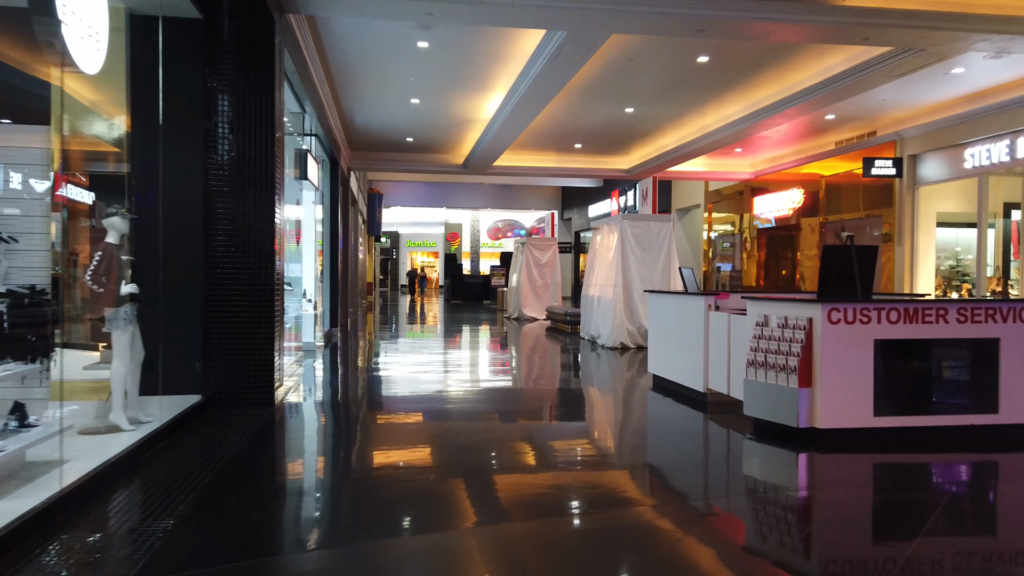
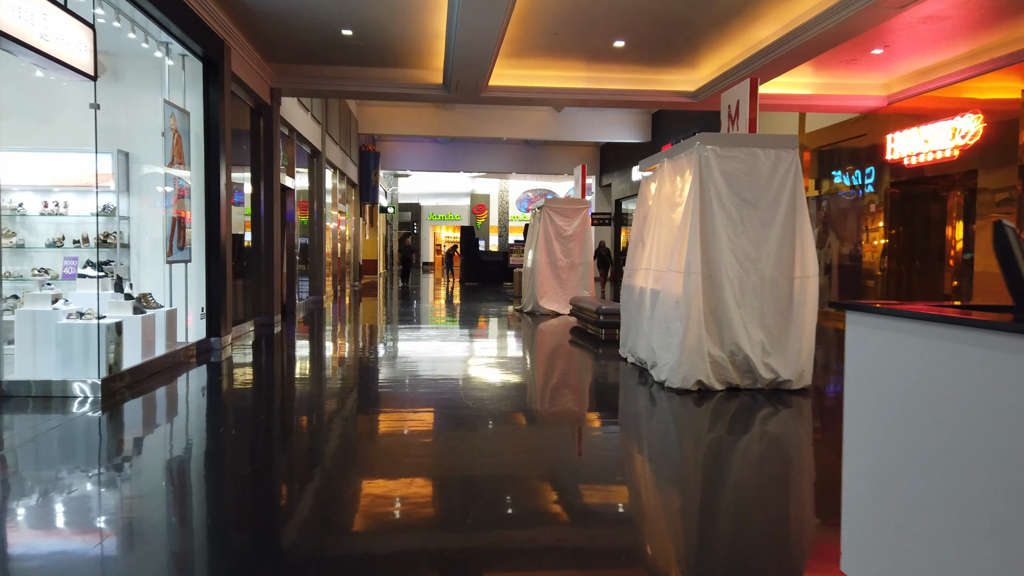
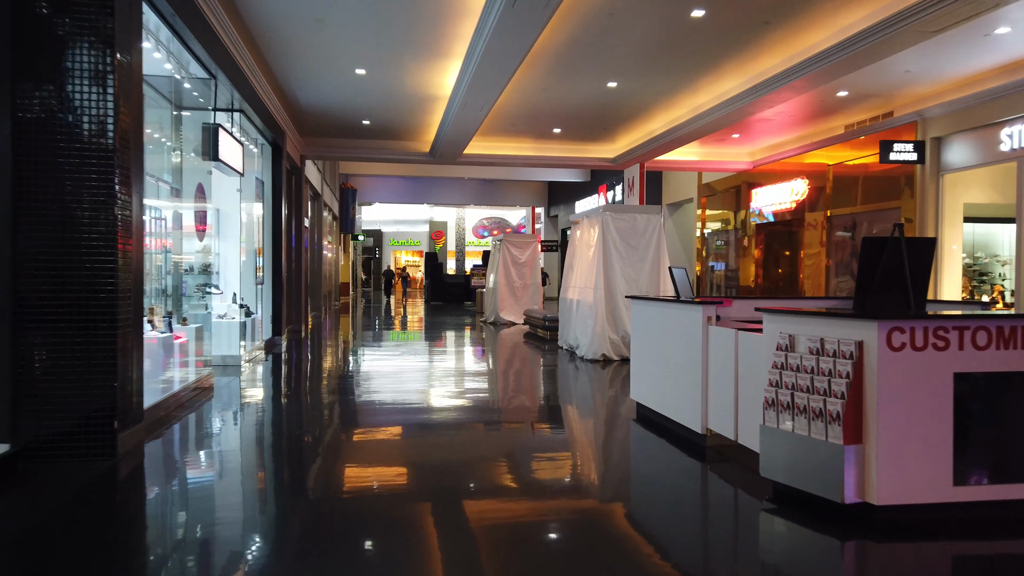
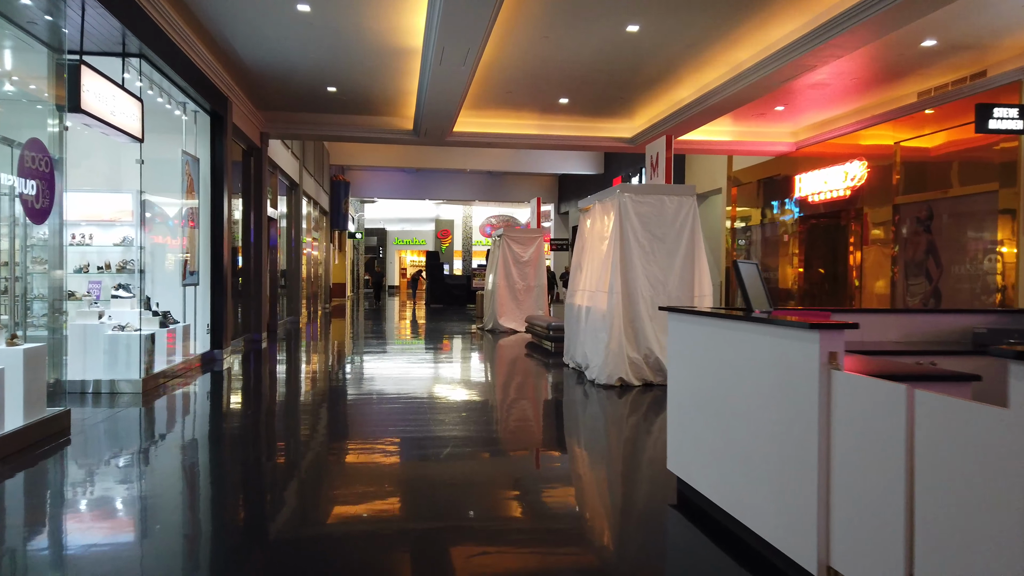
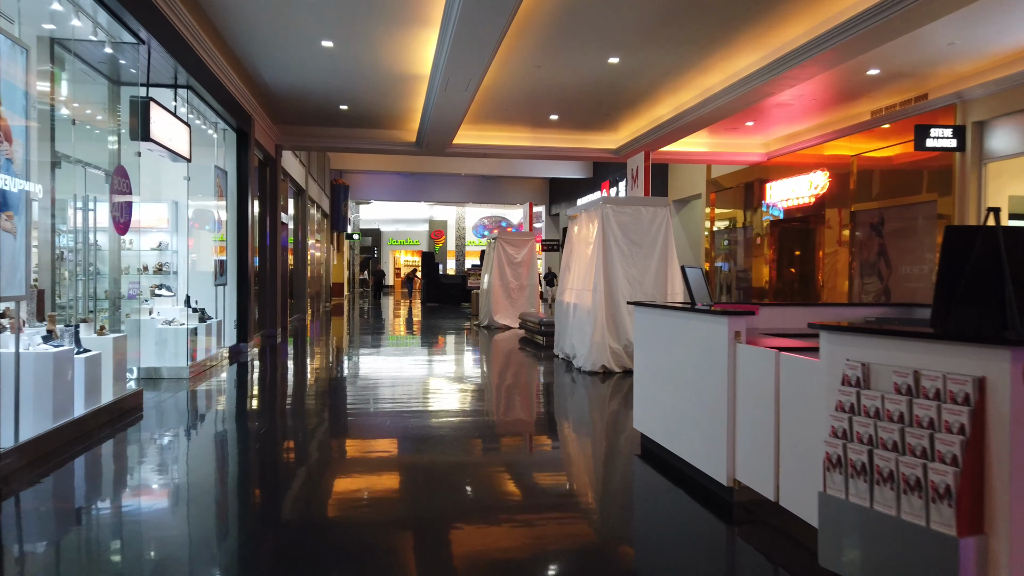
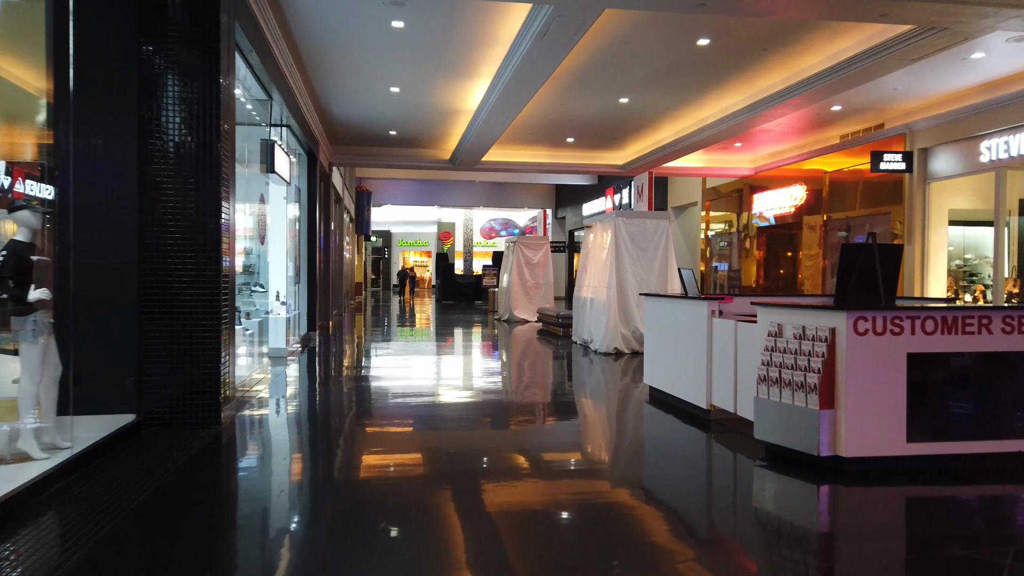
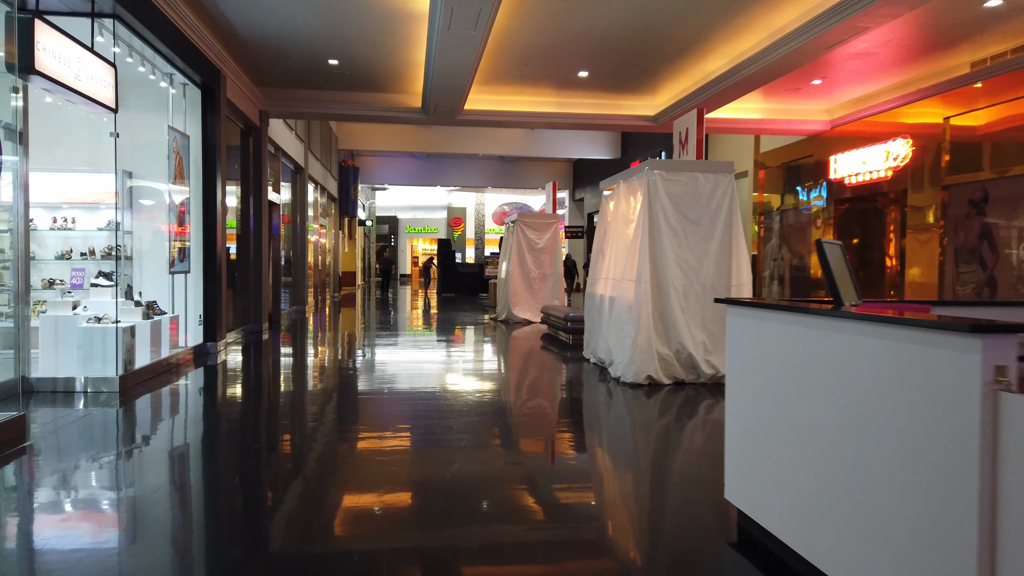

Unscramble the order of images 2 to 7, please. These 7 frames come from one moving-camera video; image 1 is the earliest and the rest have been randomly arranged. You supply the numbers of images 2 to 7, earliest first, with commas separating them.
6, 3, 5, 4, 7, 2
